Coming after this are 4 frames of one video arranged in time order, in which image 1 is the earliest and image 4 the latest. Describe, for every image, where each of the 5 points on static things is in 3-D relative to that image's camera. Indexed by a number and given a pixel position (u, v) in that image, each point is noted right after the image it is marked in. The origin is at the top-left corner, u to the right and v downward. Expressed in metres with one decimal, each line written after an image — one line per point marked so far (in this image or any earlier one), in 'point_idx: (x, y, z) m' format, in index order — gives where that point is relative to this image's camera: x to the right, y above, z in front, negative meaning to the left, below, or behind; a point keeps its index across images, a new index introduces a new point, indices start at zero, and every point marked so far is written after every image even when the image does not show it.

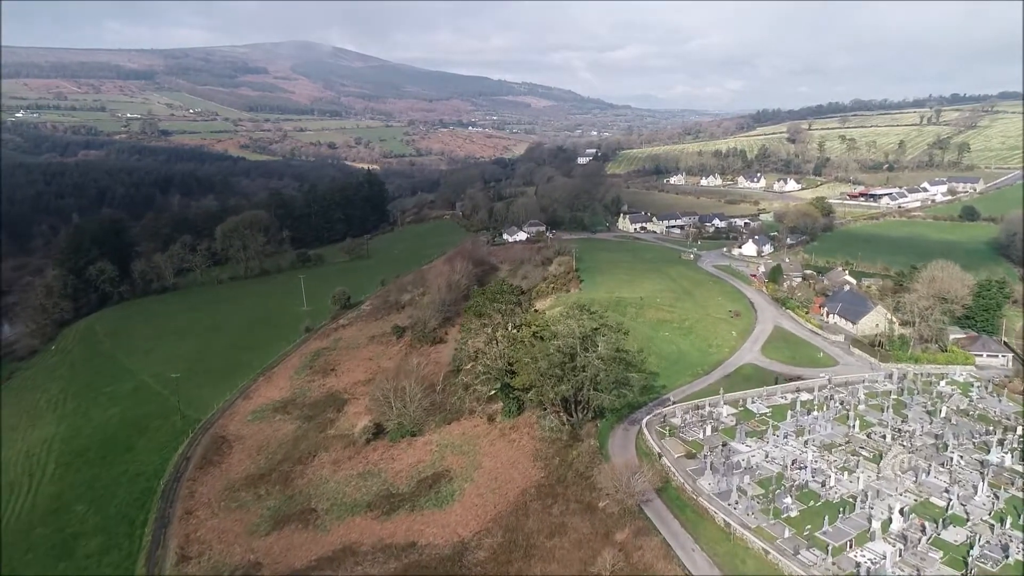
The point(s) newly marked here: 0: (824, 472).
0: (+9.3, -5.5, +19.0) m
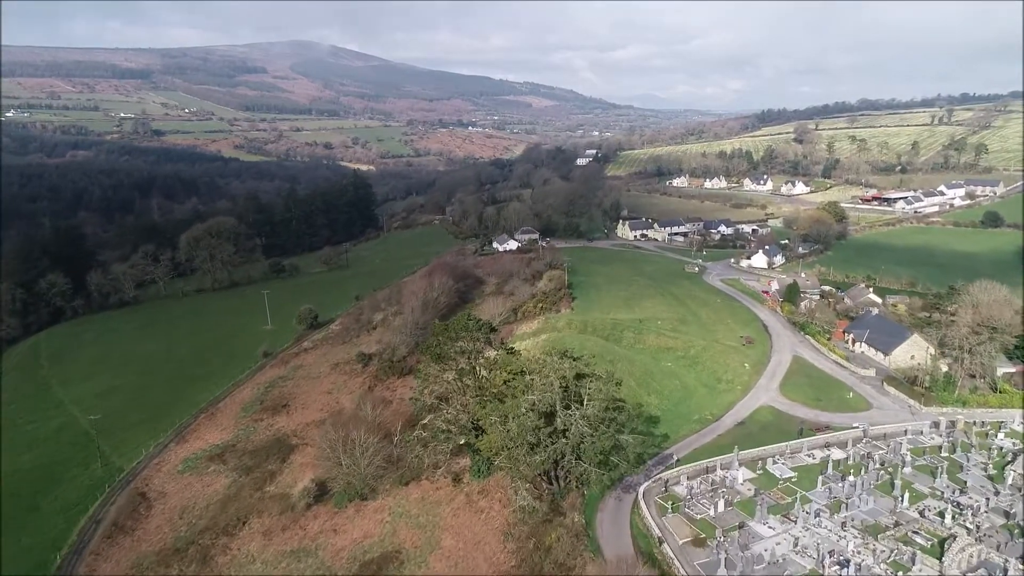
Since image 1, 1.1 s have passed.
0: (+8.3, -6.5, +14.8) m
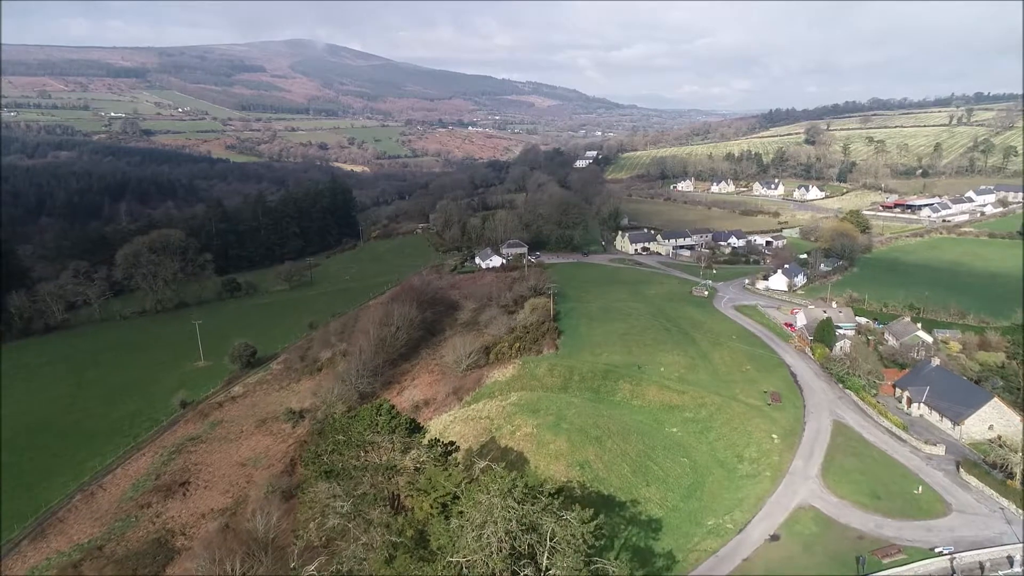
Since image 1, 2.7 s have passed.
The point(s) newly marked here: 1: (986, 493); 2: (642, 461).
0: (+6.9, -8.1, +8.7) m
1: (+13.1, -5.7, +17.7) m
2: (+3.9, -5.3, +19.2) m
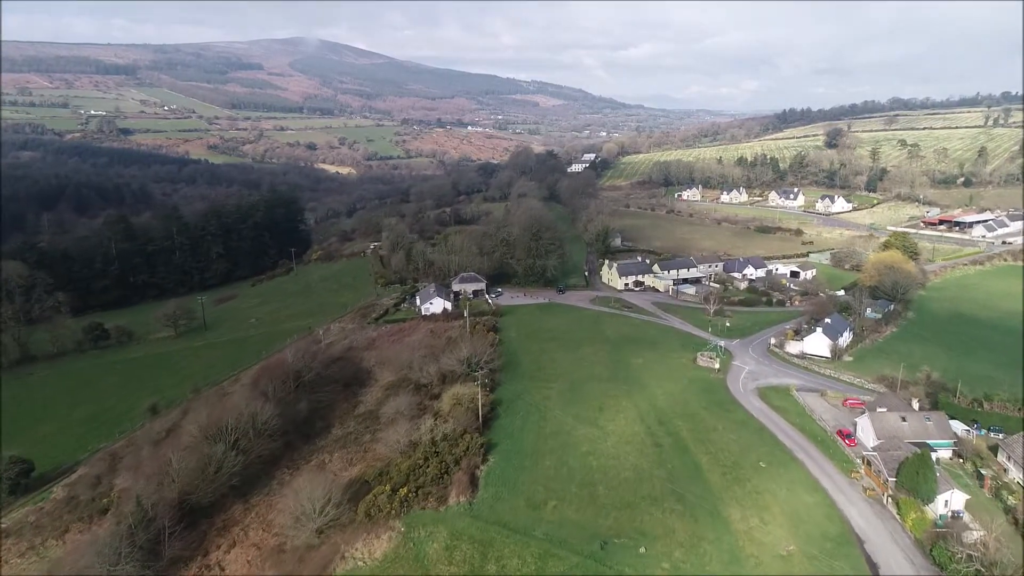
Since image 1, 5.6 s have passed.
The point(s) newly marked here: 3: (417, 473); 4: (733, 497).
0: (+3.6, -11.0, -2.5) m
1: (+9.9, -8.6, +6.5) m
2: (+0.7, -8.1, +8.1) m
3: (-2.7, -5.0, +18.1) m
4: (+5.9, -5.6, +17.3) m
